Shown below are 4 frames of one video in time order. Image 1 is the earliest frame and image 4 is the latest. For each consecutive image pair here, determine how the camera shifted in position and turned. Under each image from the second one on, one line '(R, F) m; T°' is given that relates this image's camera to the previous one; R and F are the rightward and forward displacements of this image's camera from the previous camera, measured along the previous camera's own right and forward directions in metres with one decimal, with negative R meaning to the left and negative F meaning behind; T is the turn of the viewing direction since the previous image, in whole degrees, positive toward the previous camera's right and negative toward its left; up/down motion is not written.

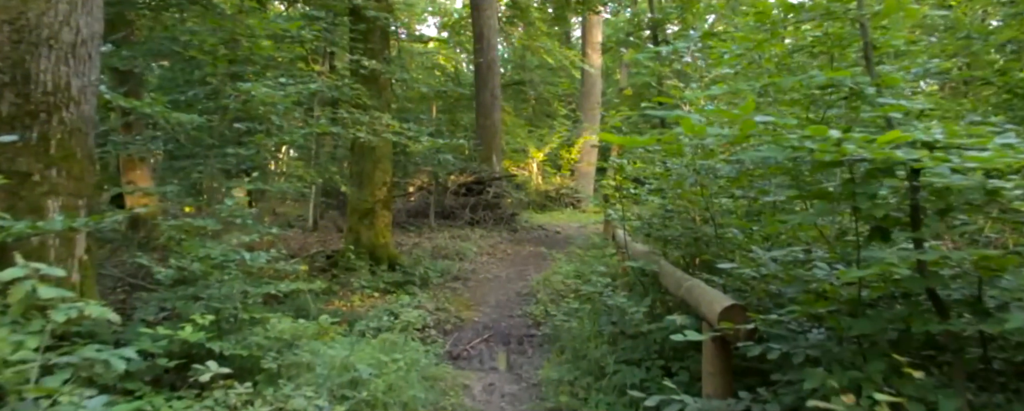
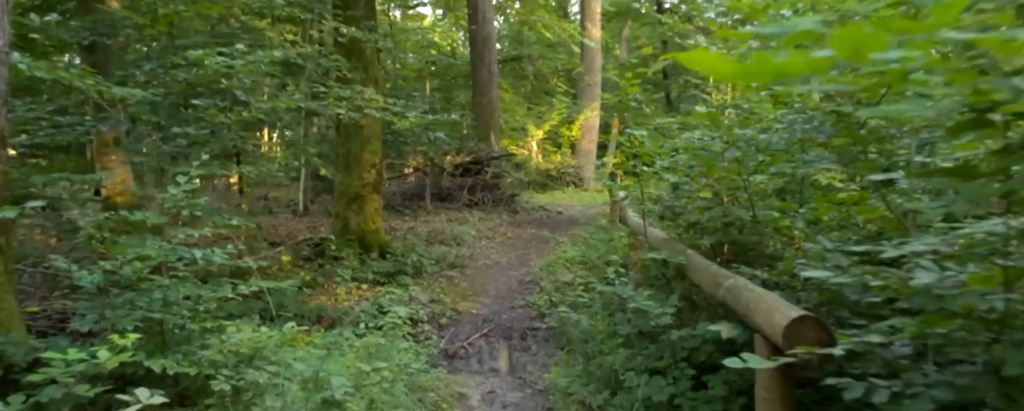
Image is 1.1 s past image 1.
(0.0, +0.8) m; 0°
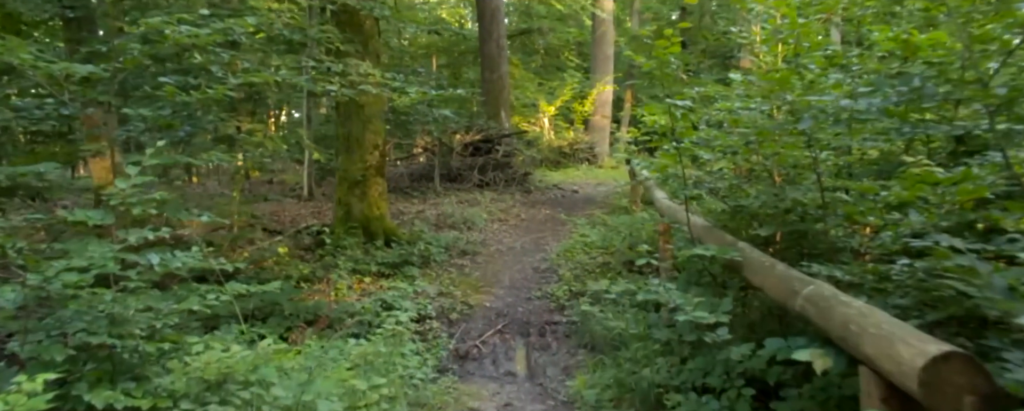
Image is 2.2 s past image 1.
(0.0, +0.8) m; -1°
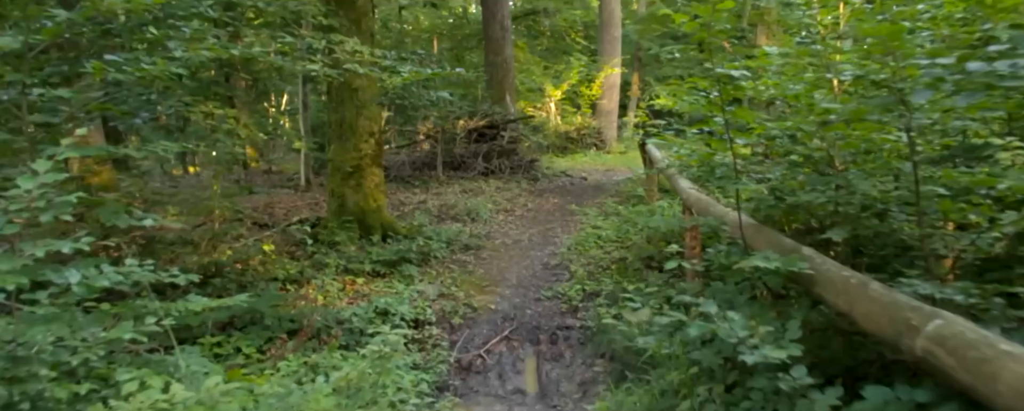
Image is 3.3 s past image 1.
(0.0, +0.8) m; 0°
